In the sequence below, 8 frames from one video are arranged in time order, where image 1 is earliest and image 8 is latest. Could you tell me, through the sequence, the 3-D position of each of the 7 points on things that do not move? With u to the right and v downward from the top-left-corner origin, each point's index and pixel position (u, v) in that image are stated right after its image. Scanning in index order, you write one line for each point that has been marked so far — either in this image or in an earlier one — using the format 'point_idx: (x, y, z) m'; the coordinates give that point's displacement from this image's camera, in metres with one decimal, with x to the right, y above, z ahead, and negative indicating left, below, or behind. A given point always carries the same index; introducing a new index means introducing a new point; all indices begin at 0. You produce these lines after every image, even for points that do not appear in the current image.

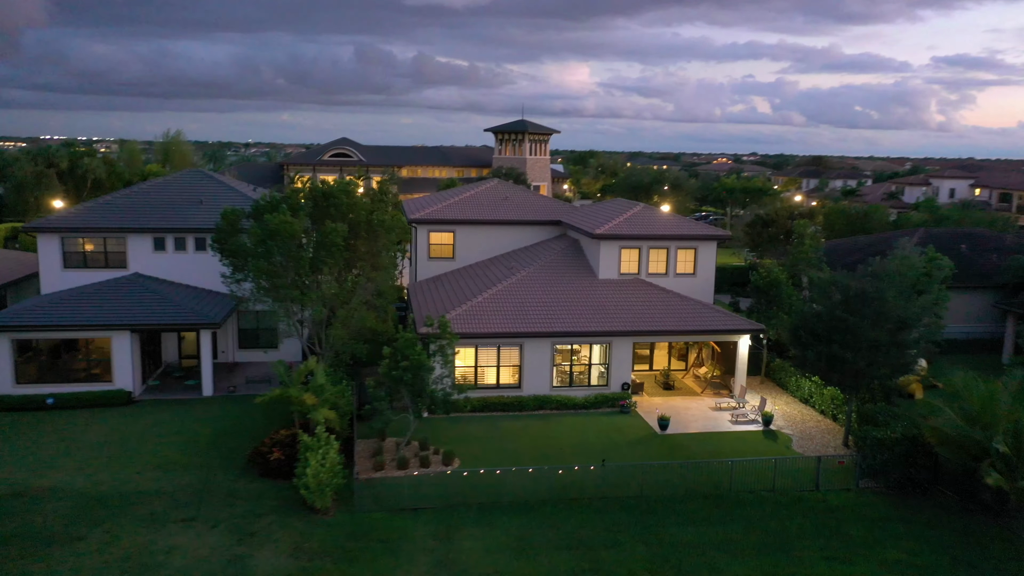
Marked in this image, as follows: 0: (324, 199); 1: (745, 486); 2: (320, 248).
0: (-4.5, +2.2, +19.8) m
1: (+5.1, -4.2, +17.8) m
2: (-4.3, +0.9, +19.4) m
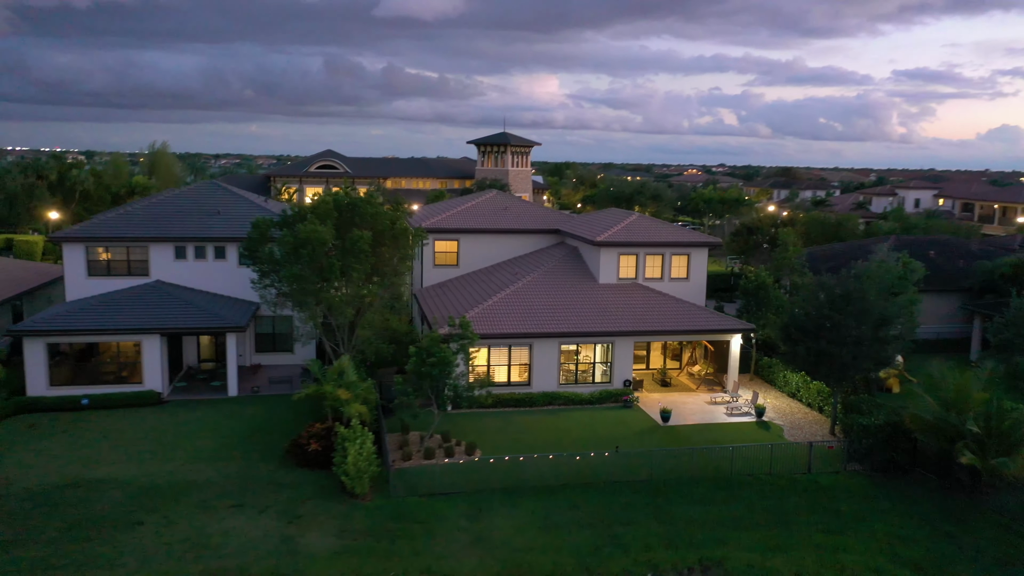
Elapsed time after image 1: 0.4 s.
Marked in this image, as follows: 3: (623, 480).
0: (-4.1, +2.0, +21.2) m
1: (+5.5, -4.2, +19.4) m
2: (-4.0, +0.8, +20.8) m
3: (+2.6, -4.3, +18.9) m
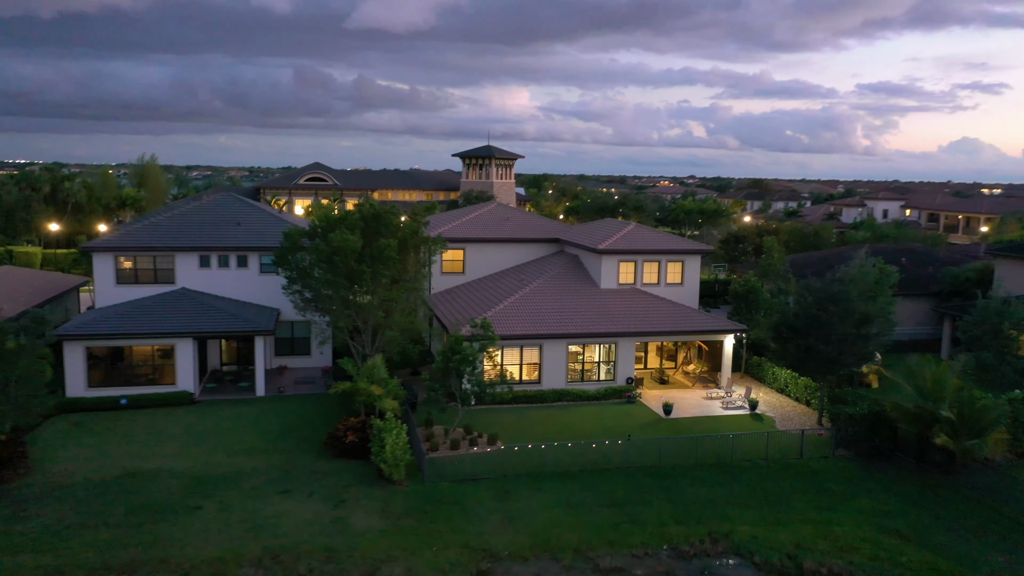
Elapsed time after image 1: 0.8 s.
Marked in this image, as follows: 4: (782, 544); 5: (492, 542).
0: (-3.8, +1.9, +22.8) m
1: (+6.0, -4.3, +21.3) m
2: (-3.6, +0.7, +22.4) m
3: (+3.1, -4.4, +20.7) m
4: (+5.6, -5.3, +17.2) m
5: (-0.4, -5.2, +17.0) m
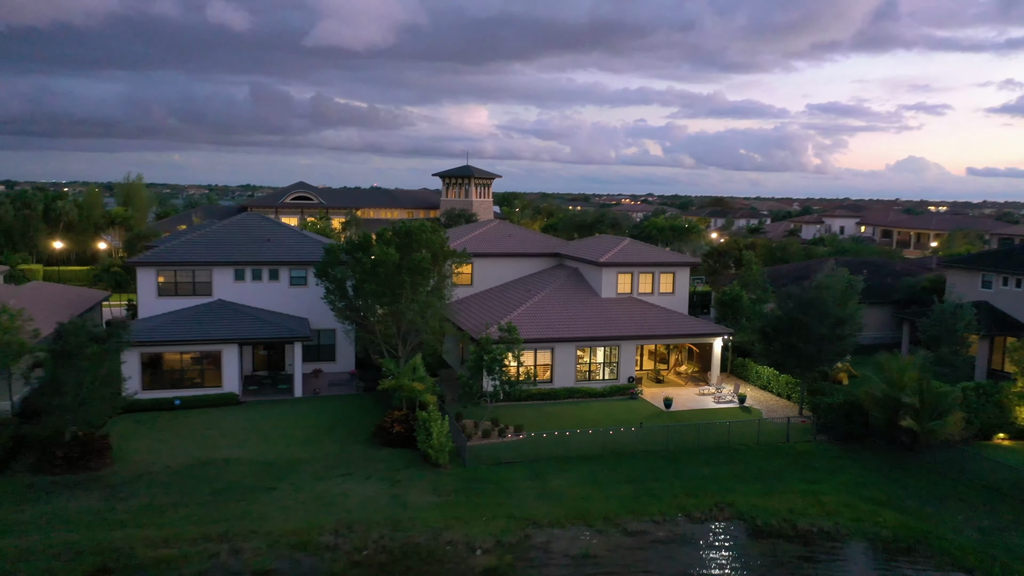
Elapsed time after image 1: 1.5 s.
0: (-3.2, +1.6, +25.5) m
1: (+6.6, -4.5, +24.3) m
2: (-3.0, +0.4, +25.1) m
3: (+3.8, -4.6, +23.6) m
4: (+6.5, -5.4, +20.2) m
5: (+0.5, -5.3, +19.7) m
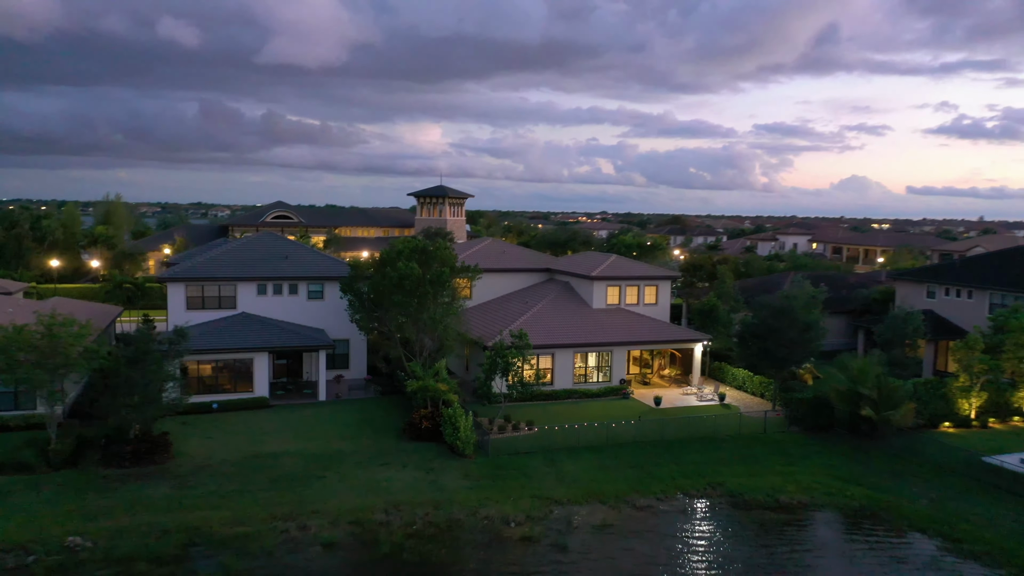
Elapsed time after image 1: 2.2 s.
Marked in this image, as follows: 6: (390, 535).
0: (-2.9, +1.2, +28.3) m
1: (+7.0, -4.8, +27.6) m
2: (-2.7, 0.0, +27.9) m
3: (+4.2, -4.9, +26.7) m
4: (+7.1, -5.6, +23.5) m
5: (+1.2, -5.6, +22.6) m
6: (-2.9, -5.9, +19.9) m
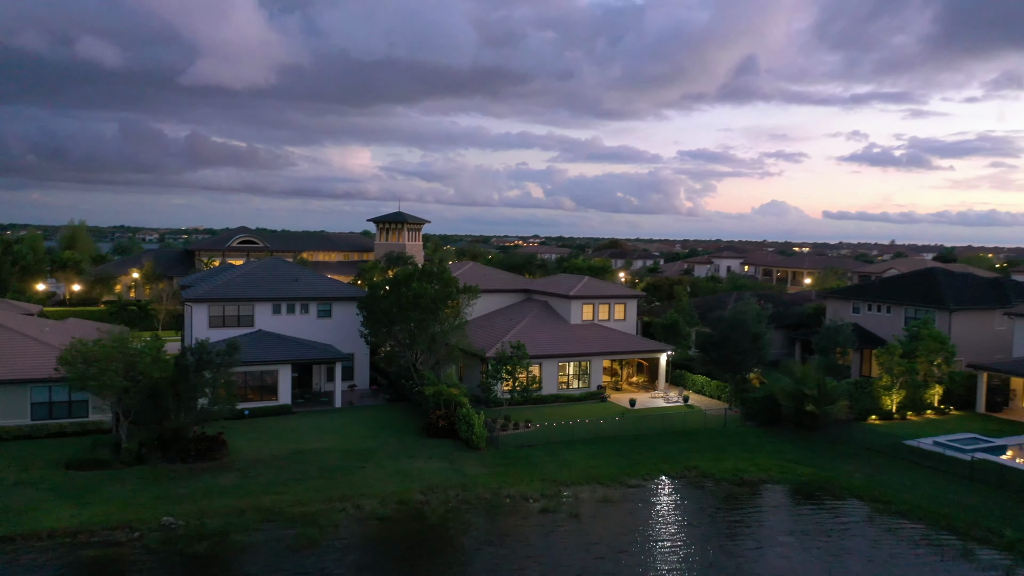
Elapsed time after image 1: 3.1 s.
0: (-3.1, +0.5, +32.4) m
1: (+6.9, -5.4, +32.3) m
2: (-2.8, -0.7, +31.9) m
3: (+4.2, -5.5, +31.2) m
4: (+7.4, -6.2, +28.2) m
5: (+1.5, -6.1, +26.9) m
6: (-2.3, -6.4, +23.8) m
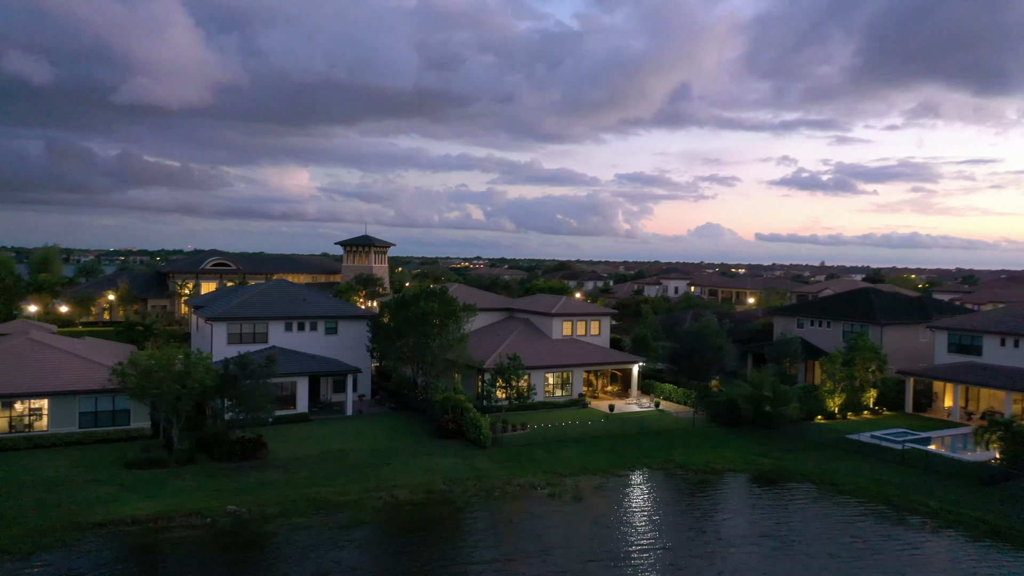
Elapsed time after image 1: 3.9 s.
0: (-3.3, -0.3, +36.3) m
1: (+6.7, -6.2, +36.8) m
2: (-3.0, -1.5, +35.8) m
3: (+4.1, -6.3, +35.5) m
4: (+7.5, -6.8, +32.7) m
5: (+1.7, -6.8, +31.0) m
6: (-1.9, -7.0, +27.6) m
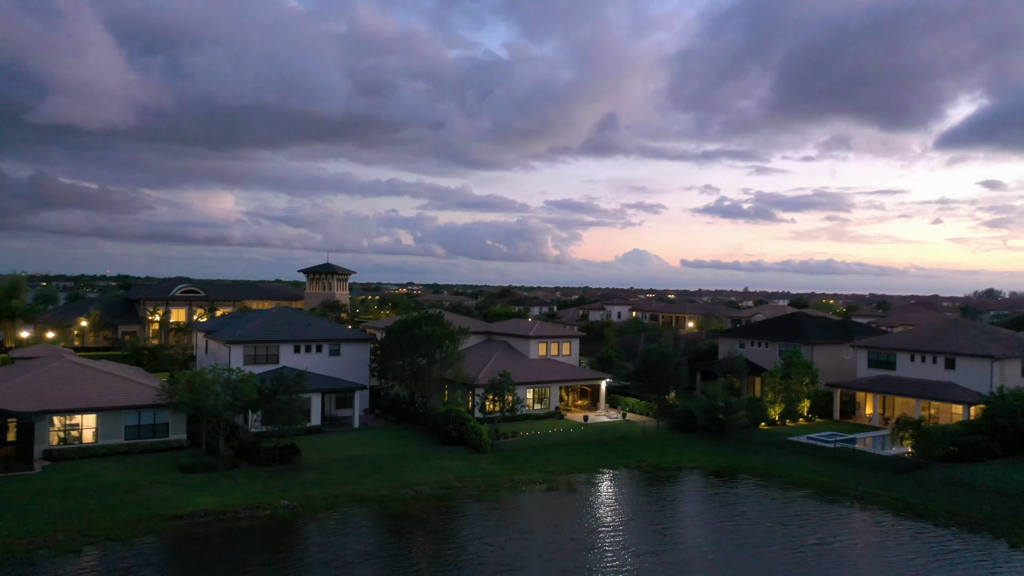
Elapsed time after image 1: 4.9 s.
0: (-3.8, -1.6, +41.1) m
1: (+6.1, -7.5, +42.3) m
2: (-3.4, -2.7, +40.7) m
3: (+3.7, -7.6, +40.8) m
4: (+7.3, -8.0, +38.4) m
5: (+1.7, -7.9, +36.1) m
6: (-1.6, -8.0, +32.4) m
